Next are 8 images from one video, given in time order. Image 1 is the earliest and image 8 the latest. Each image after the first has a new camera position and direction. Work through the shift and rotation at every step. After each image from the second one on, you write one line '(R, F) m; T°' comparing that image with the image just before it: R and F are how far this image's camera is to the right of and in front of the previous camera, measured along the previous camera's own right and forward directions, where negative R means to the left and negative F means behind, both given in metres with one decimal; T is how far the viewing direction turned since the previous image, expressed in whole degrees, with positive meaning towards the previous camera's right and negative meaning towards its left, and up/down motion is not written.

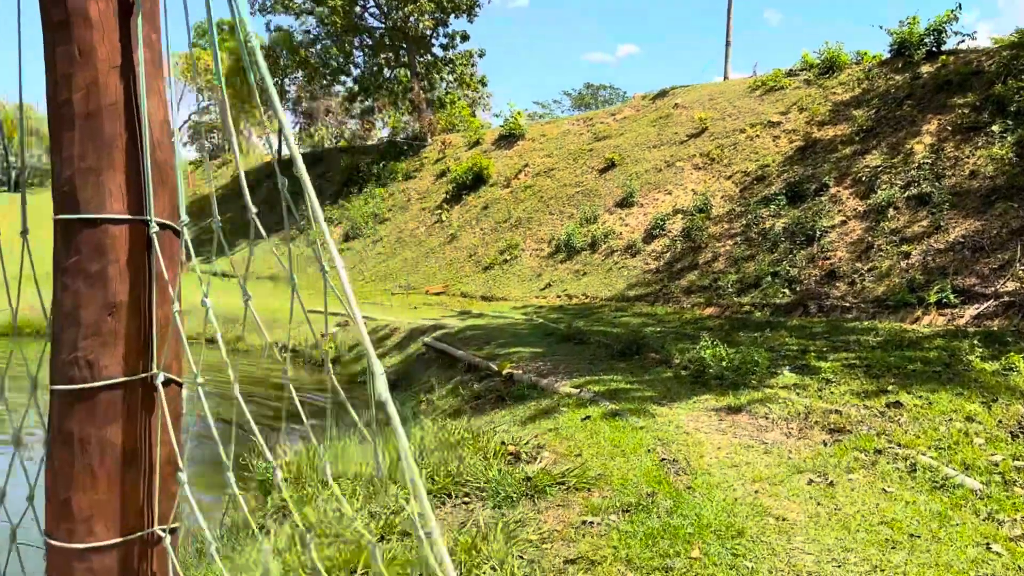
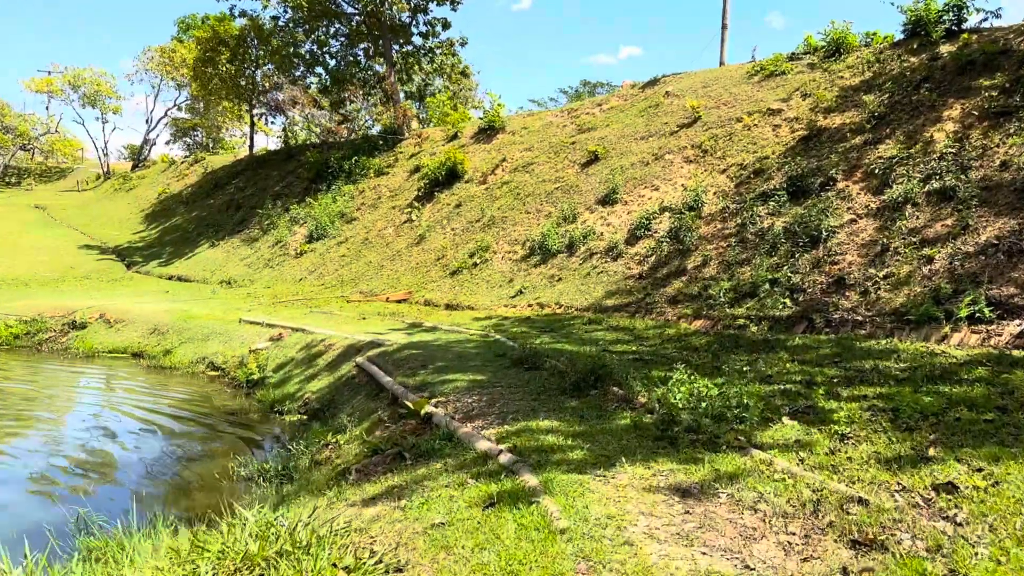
(+0.6, +1.9) m; 0°
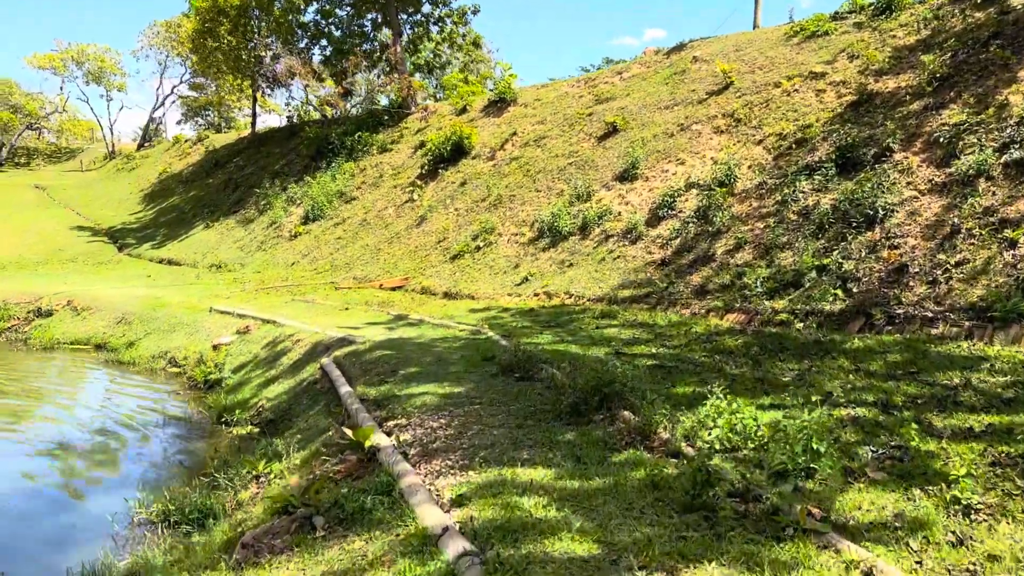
(+0.3, +1.7) m; -2°
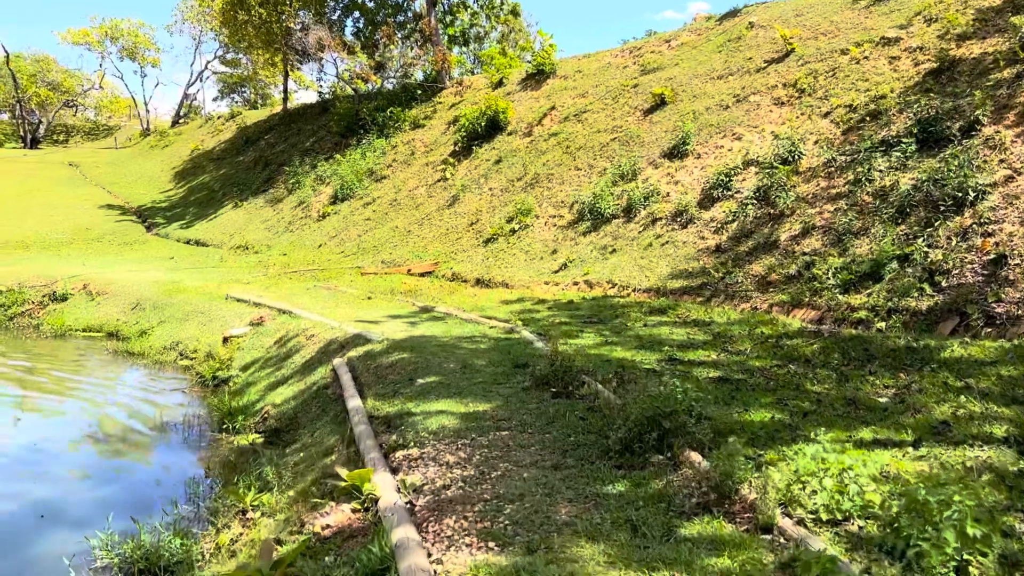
(0.0, +1.0) m; -3°
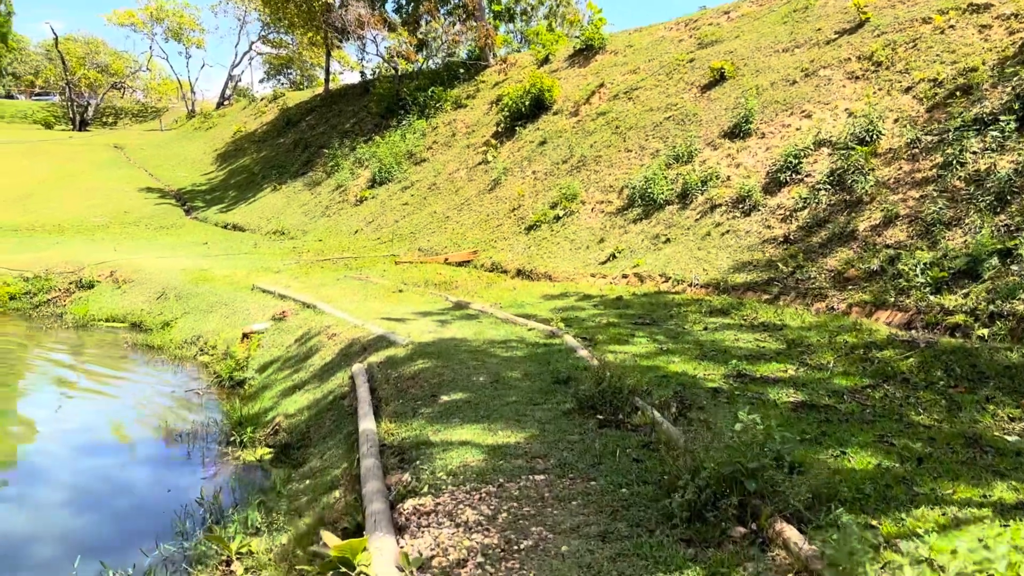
(0.0, +0.9) m; -3°
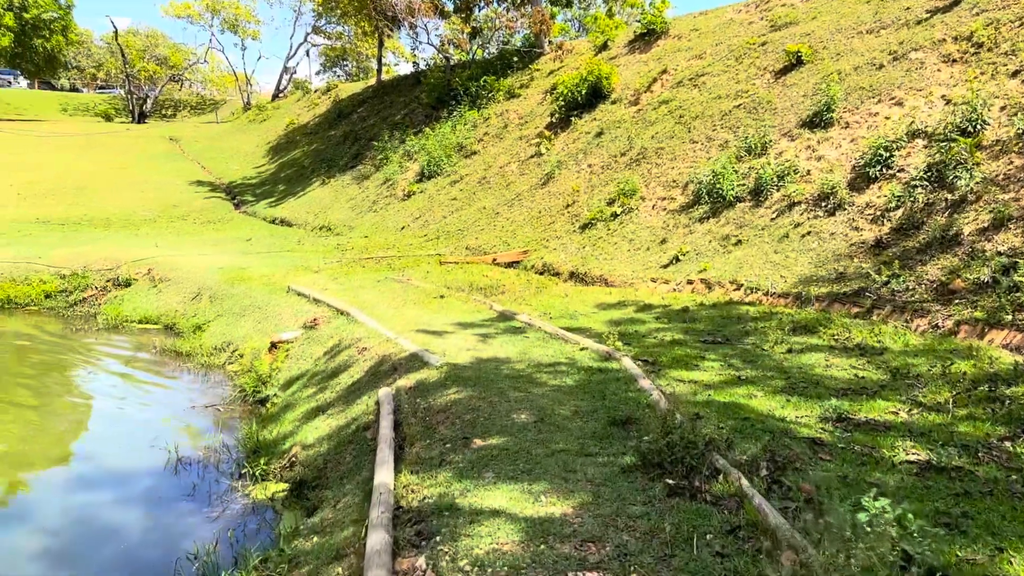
(0.0, +0.9) m; -4°
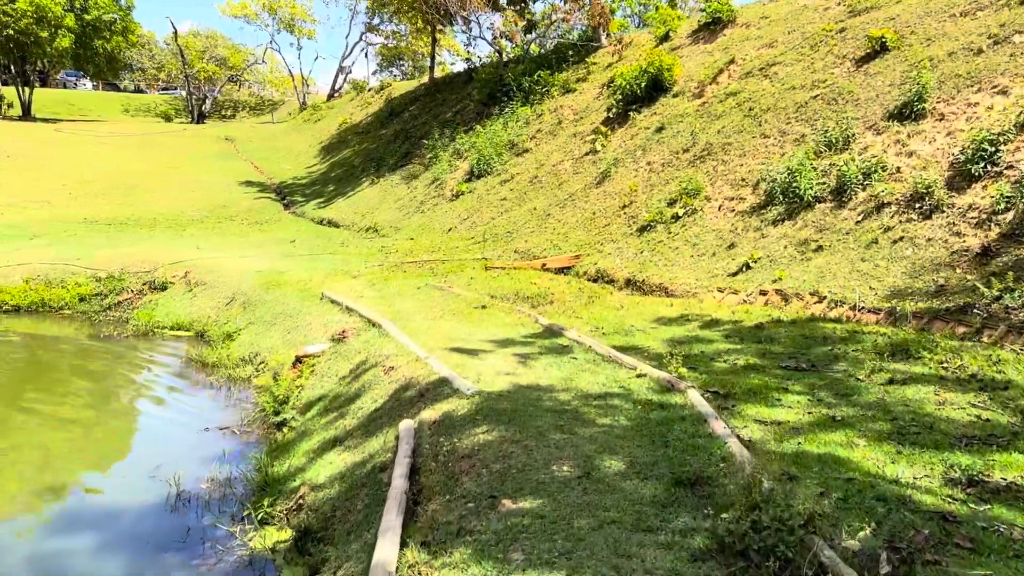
(+0.1, +0.9) m; -4°
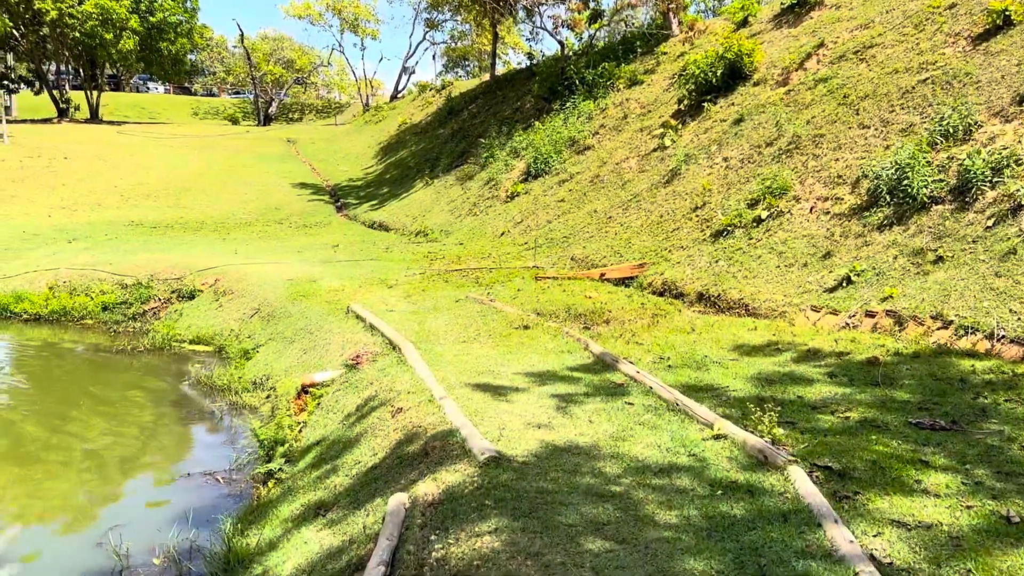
(+0.2, +1.3) m; -5°
